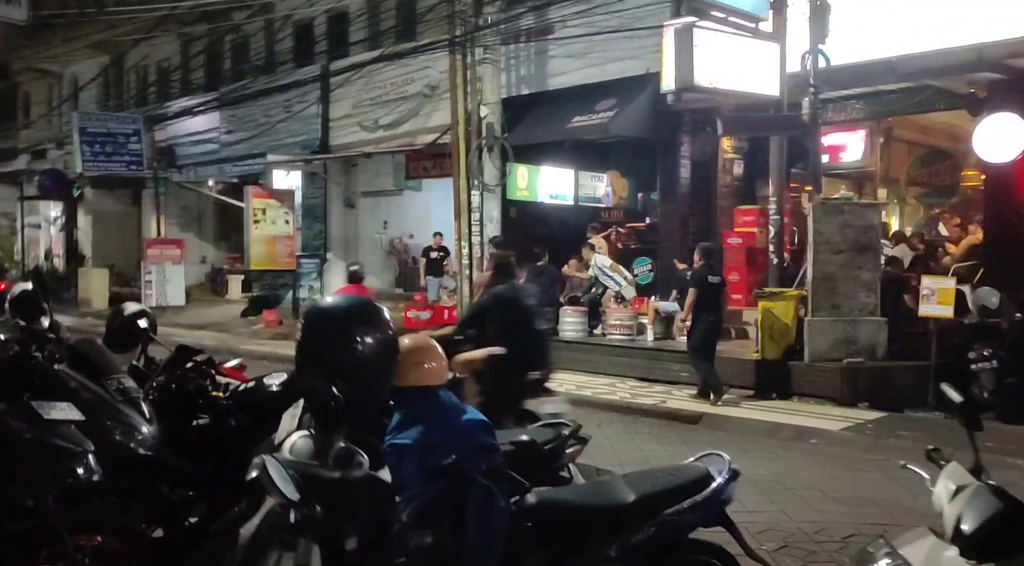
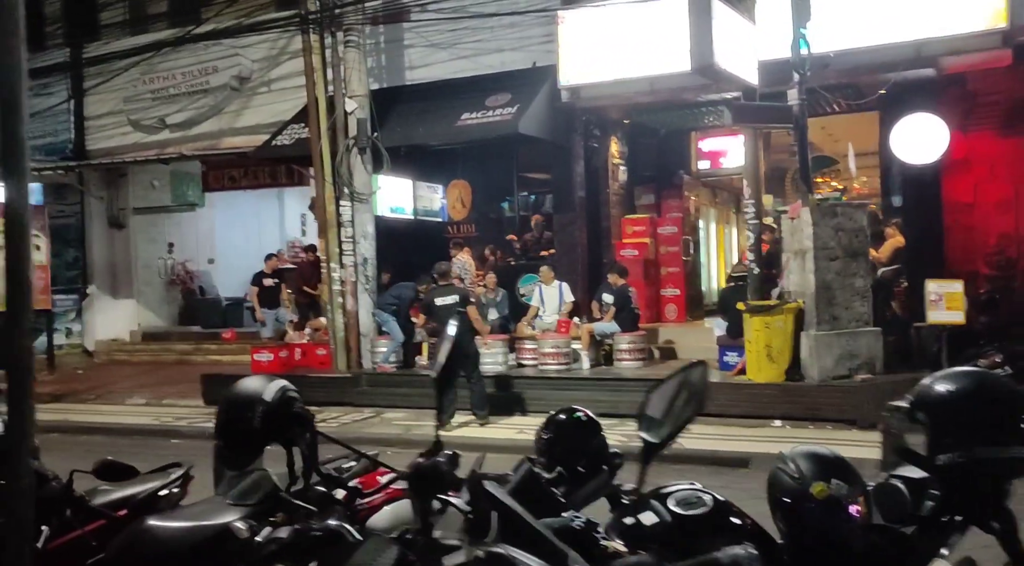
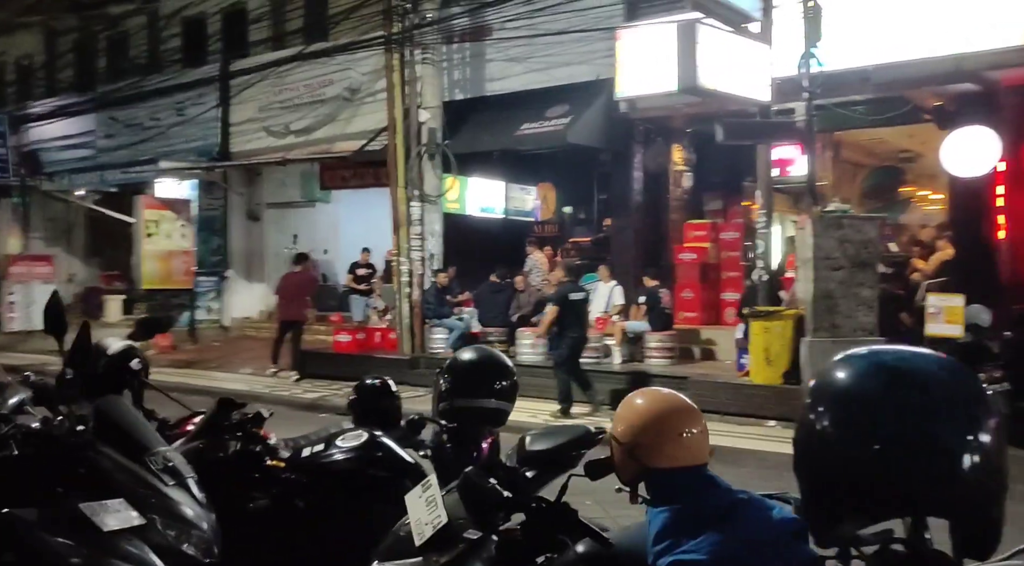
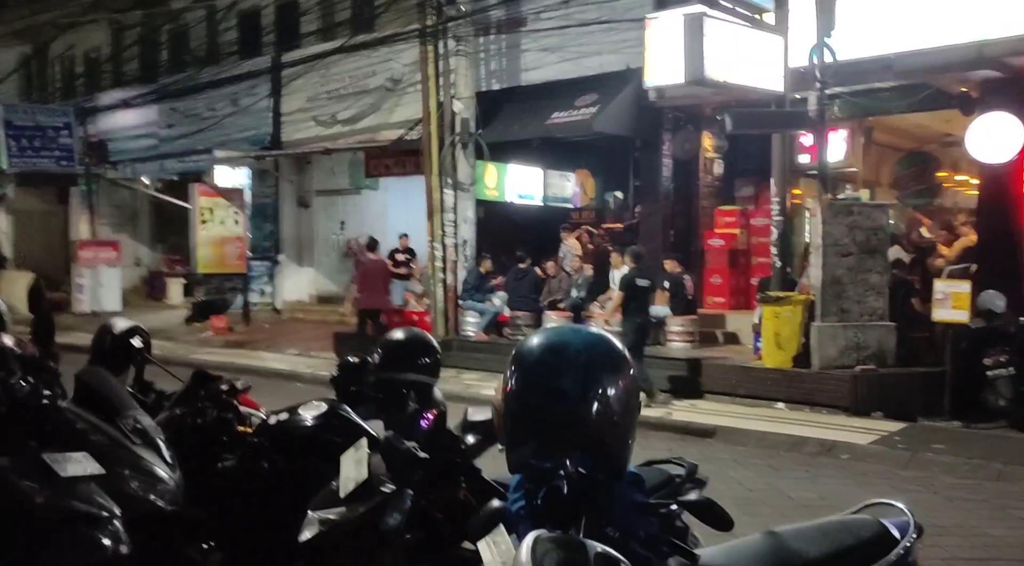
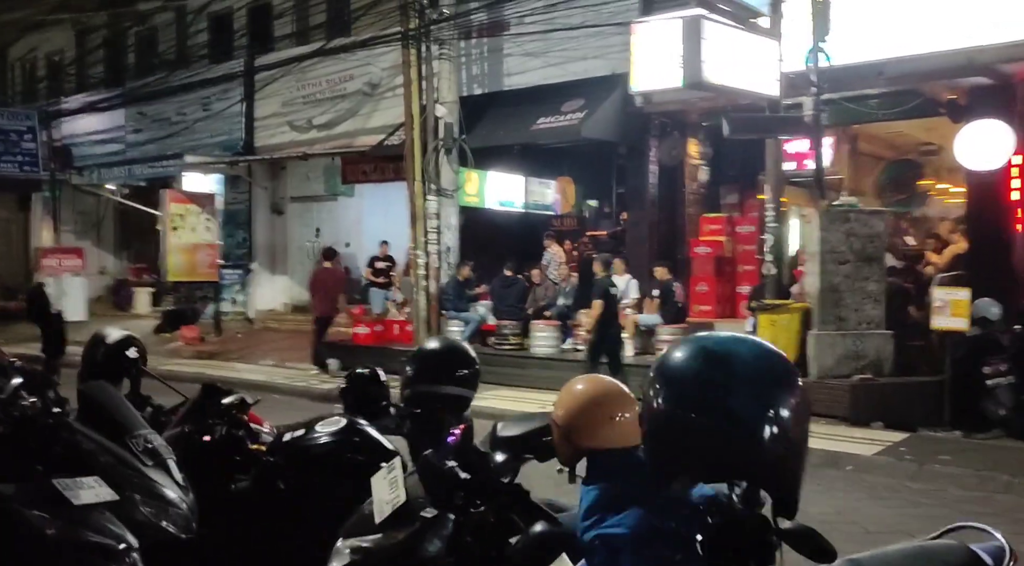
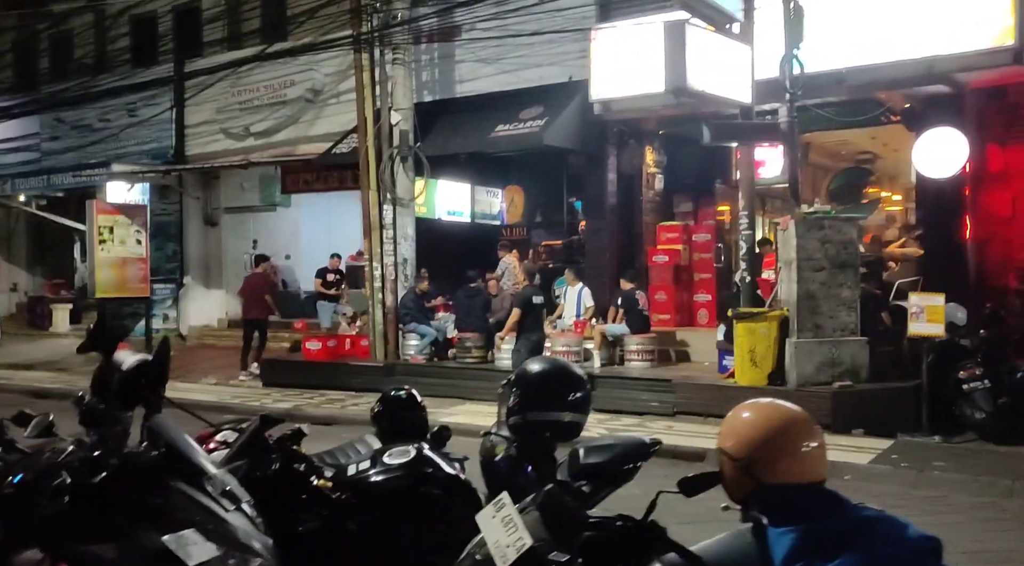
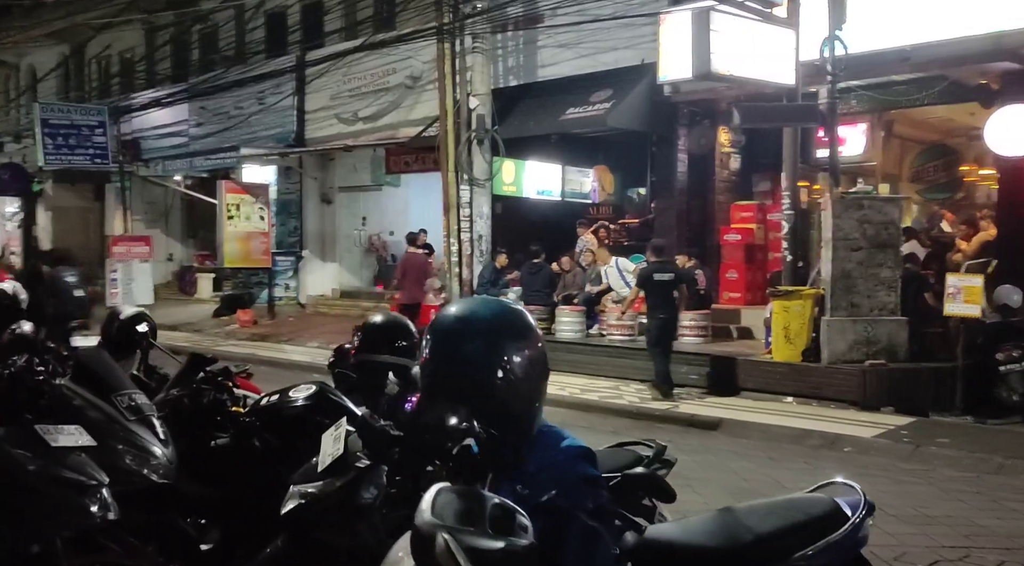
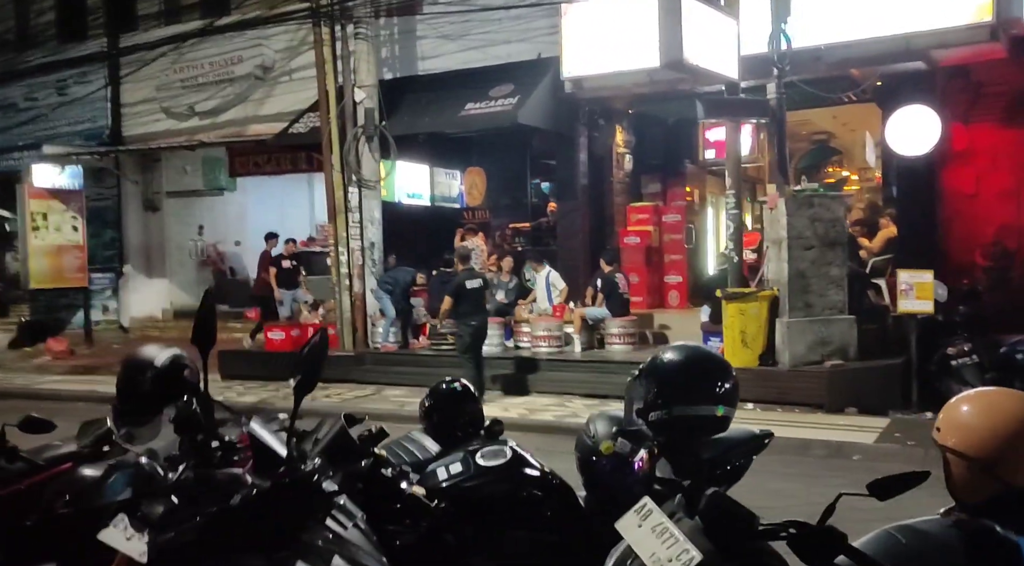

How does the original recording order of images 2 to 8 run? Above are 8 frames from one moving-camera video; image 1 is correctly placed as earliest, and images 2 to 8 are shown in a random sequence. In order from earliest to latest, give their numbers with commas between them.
7, 4, 5, 3, 6, 8, 2
